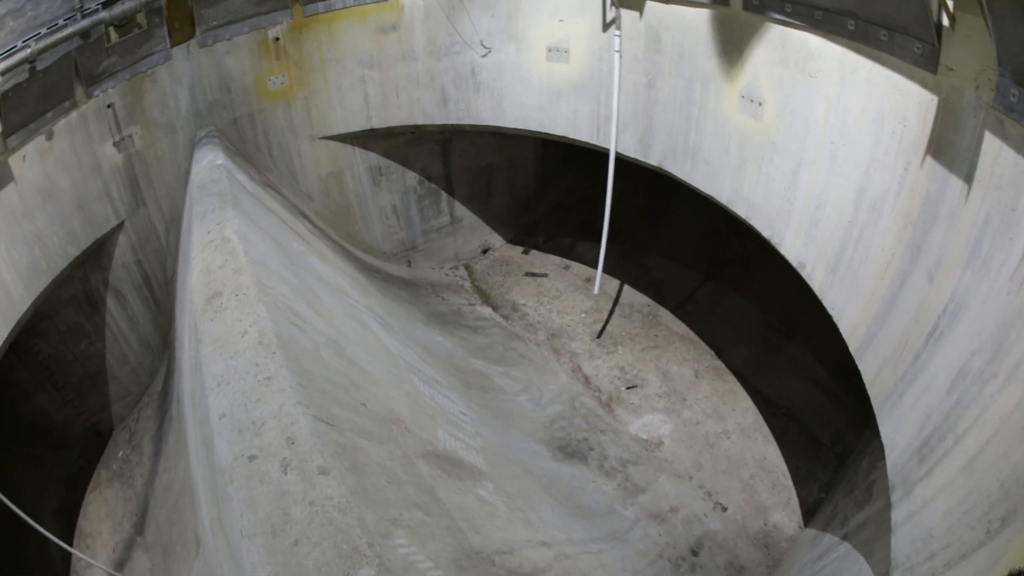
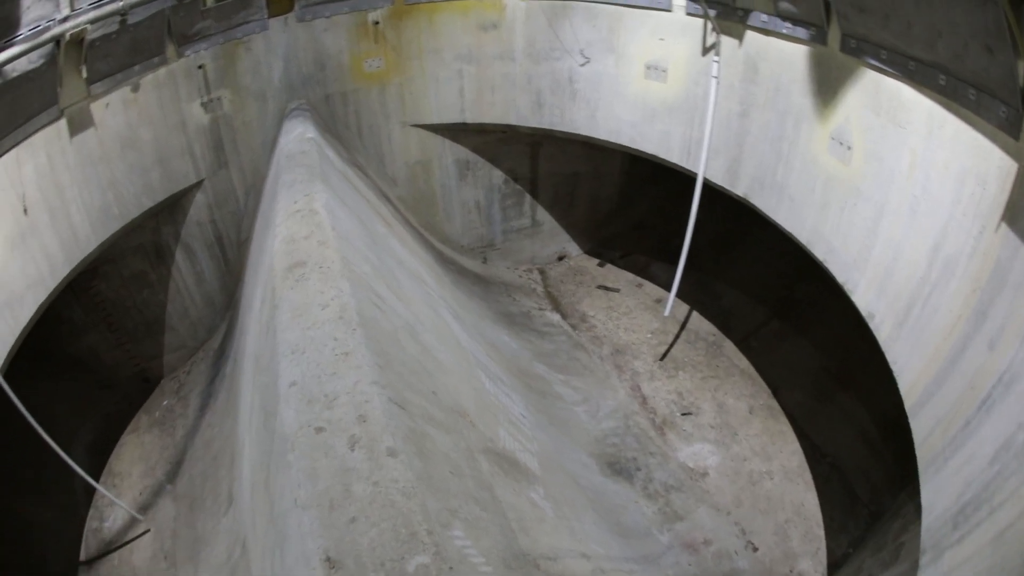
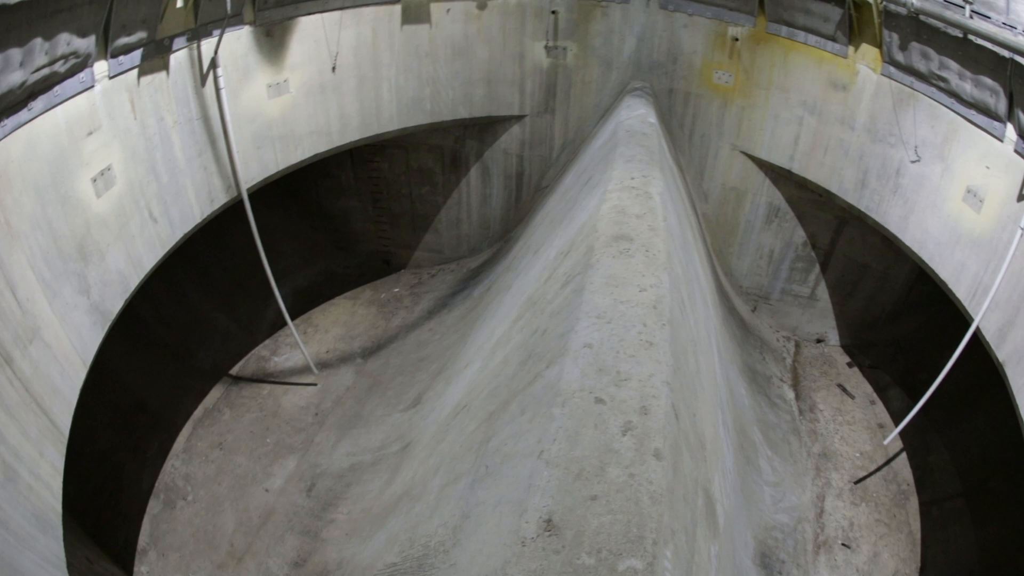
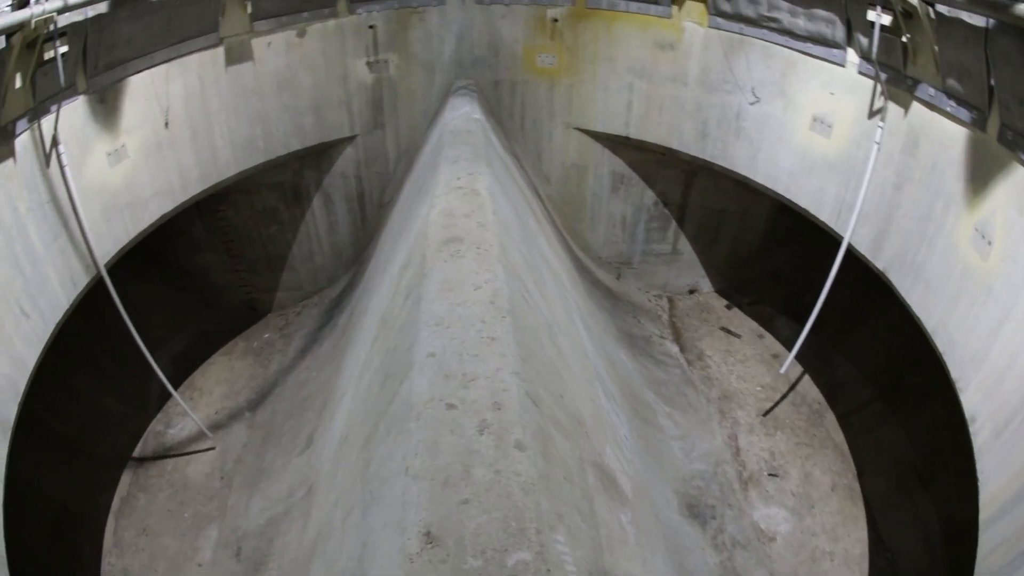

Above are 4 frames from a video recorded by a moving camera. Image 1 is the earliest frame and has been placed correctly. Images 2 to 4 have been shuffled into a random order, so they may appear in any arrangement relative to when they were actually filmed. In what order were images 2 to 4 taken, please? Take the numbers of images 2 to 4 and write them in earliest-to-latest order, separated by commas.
2, 4, 3
